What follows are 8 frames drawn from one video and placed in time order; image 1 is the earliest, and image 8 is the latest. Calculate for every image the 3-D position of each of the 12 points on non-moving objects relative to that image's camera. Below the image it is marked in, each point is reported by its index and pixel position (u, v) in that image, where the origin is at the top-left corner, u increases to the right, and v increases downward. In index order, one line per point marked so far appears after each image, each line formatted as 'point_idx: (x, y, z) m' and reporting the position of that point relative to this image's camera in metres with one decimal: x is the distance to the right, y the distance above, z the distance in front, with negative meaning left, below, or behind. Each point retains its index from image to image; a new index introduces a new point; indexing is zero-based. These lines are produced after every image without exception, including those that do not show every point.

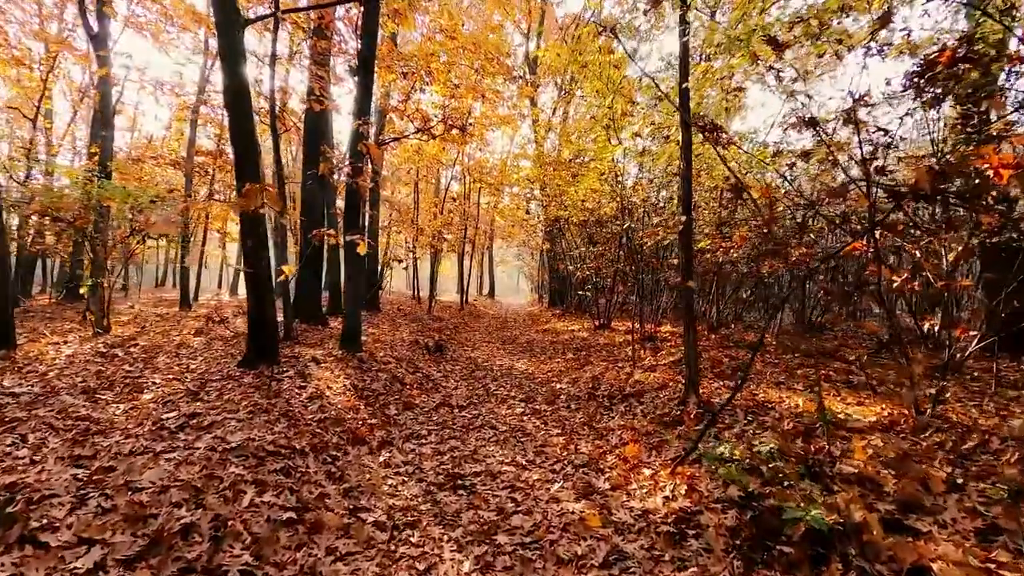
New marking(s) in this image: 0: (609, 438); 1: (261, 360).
0: (+1.2, -1.8, +6.4) m
1: (-4.0, -1.1, +8.2) m
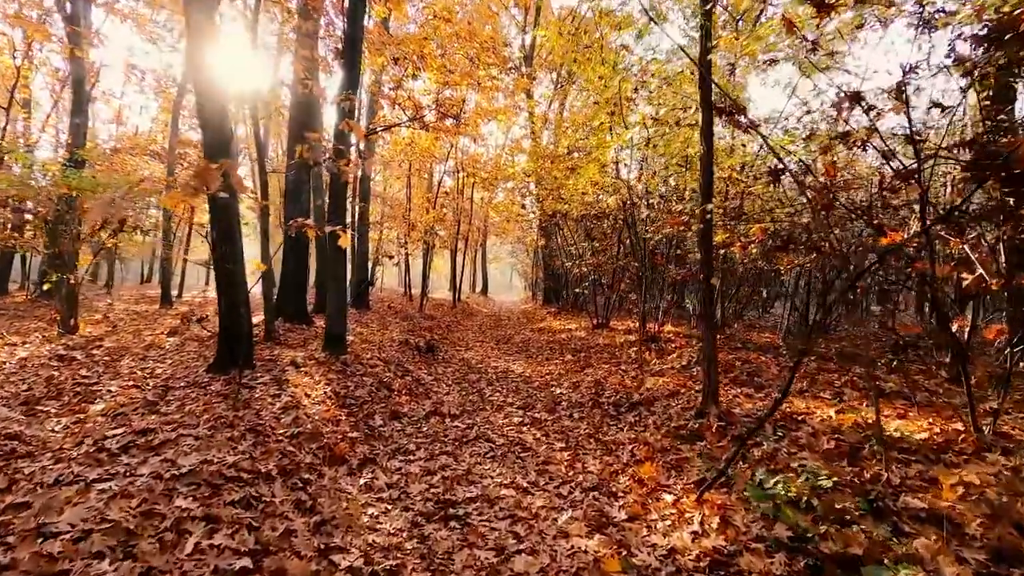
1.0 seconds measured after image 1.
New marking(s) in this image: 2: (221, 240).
0: (+1.2, -1.8, +5.7) m
1: (-4.0, -1.1, +7.4) m
2: (-4.0, +0.7, +7.0) m
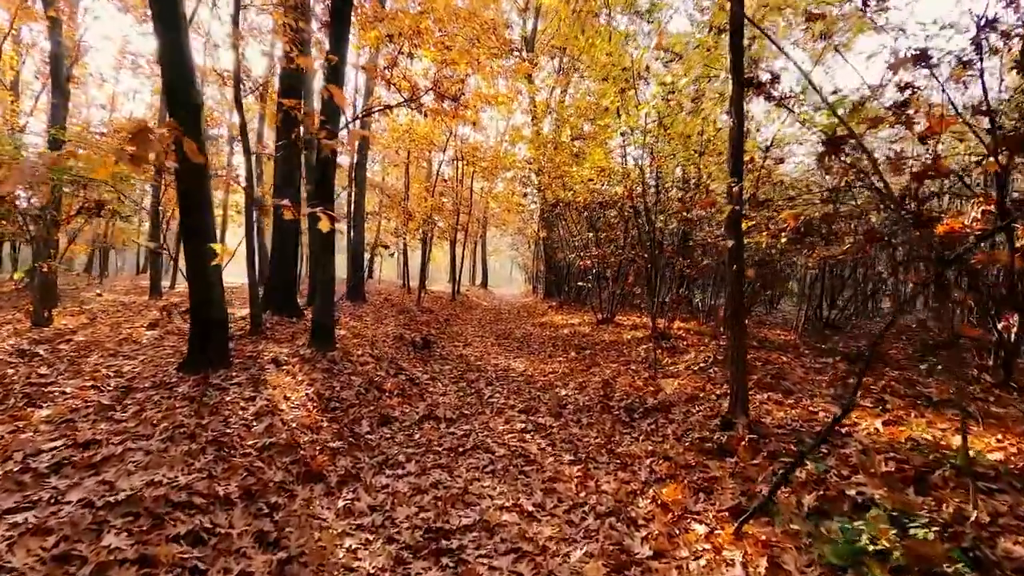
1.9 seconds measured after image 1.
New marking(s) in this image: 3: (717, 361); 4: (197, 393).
0: (+1.2, -1.8, +5.0) m
1: (-4.0, -1.0, +6.7) m
2: (-3.9, +0.8, +6.3) m
3: (+3.4, -1.2, +8.5) m
4: (-3.5, -1.2, +5.8) m
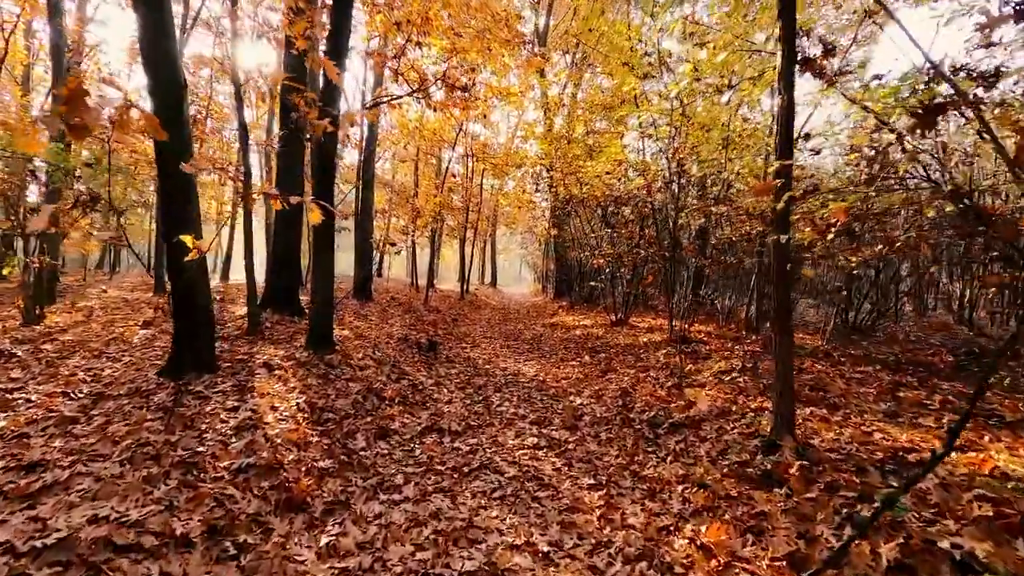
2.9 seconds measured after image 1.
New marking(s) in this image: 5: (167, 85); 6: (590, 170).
0: (+1.3, -1.8, +4.3) m
1: (-3.9, -0.9, +6.2) m
2: (-3.8, +0.8, +5.7) m
3: (+3.6, -1.2, +7.8) m
4: (-3.4, -1.1, +5.2) m
5: (-3.7, +2.1, +5.7) m
6: (+2.2, +3.3, +14.5) m
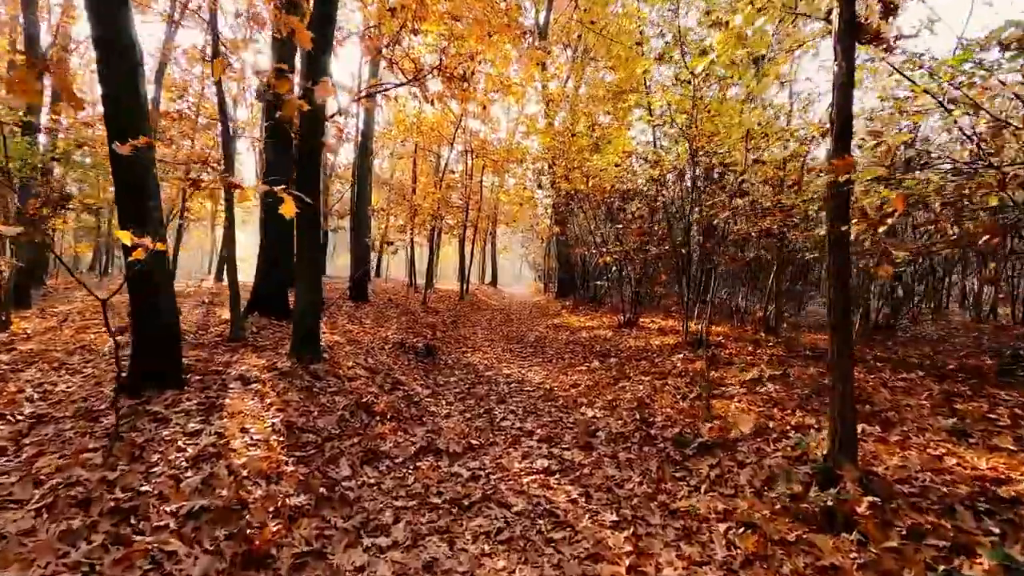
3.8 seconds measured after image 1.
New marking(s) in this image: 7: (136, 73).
0: (+1.4, -1.8, +3.6) m
1: (-3.8, -1.0, +5.4) m
2: (-3.7, +0.8, +5.0) m
3: (+3.6, -1.2, +7.1) m
4: (-3.3, -1.2, +4.5) m
5: (-3.7, +2.0, +4.9) m
6: (+2.2, +3.3, +13.8) m
7: (-3.6, +2.1, +5.0) m
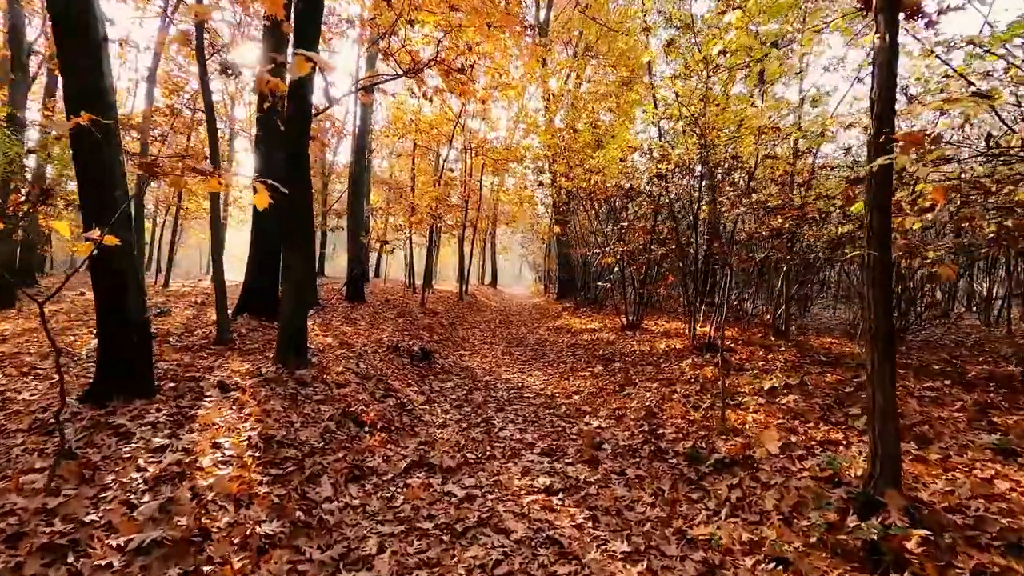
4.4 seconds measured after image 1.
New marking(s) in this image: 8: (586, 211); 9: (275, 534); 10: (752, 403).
0: (+1.4, -1.8, +3.2) m
1: (-3.8, -1.0, +5.0) m
2: (-3.7, +0.8, +4.6) m
3: (+3.6, -1.2, +6.6) m
4: (-3.3, -1.2, +4.0) m
5: (-3.6, +2.0, +4.5) m
6: (+2.2, +3.3, +13.3) m
7: (-3.6, +2.1, +4.6) m
8: (+2.4, +2.6, +17.1) m
9: (-1.7, -1.6, +3.5) m
10: (+2.8, -1.3, +6.1) m
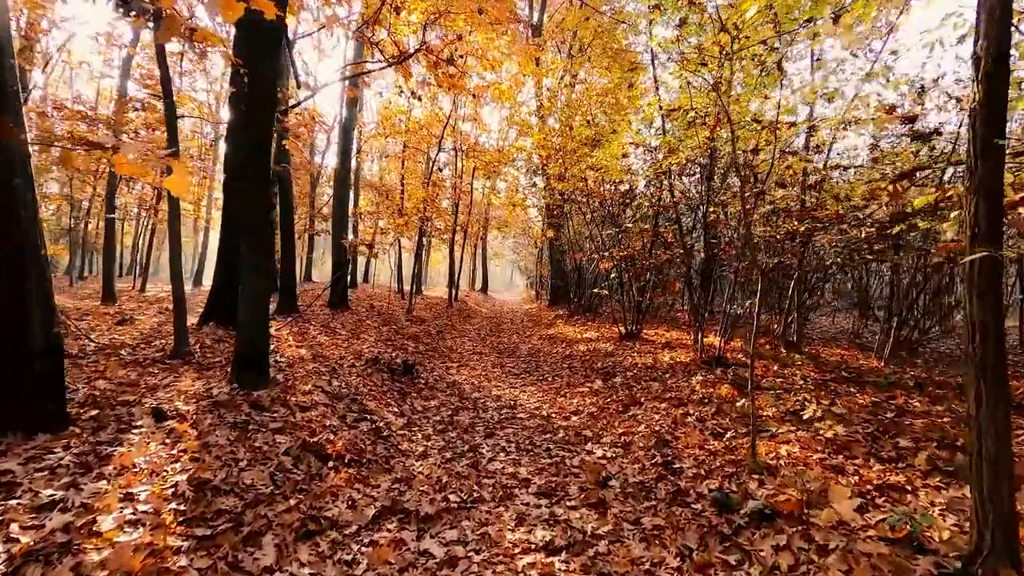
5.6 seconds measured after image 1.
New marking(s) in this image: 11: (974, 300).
0: (+1.3, -1.9, +2.3) m
1: (-3.9, -1.1, +4.0) m
2: (-3.8, +0.7, +3.6) m
3: (+3.5, -1.4, +5.8) m
4: (-3.4, -1.2, +3.1) m
5: (-3.7, +2.0, +3.6) m
6: (+2.0, +3.1, +12.5) m
7: (-3.7, +2.0, +3.6) m
8: (+2.2, +2.4, +16.3) m
9: (-1.7, -1.7, +2.6) m
10: (+2.7, -1.4, +5.2) m
11: (+2.4, +0.1, +2.8) m
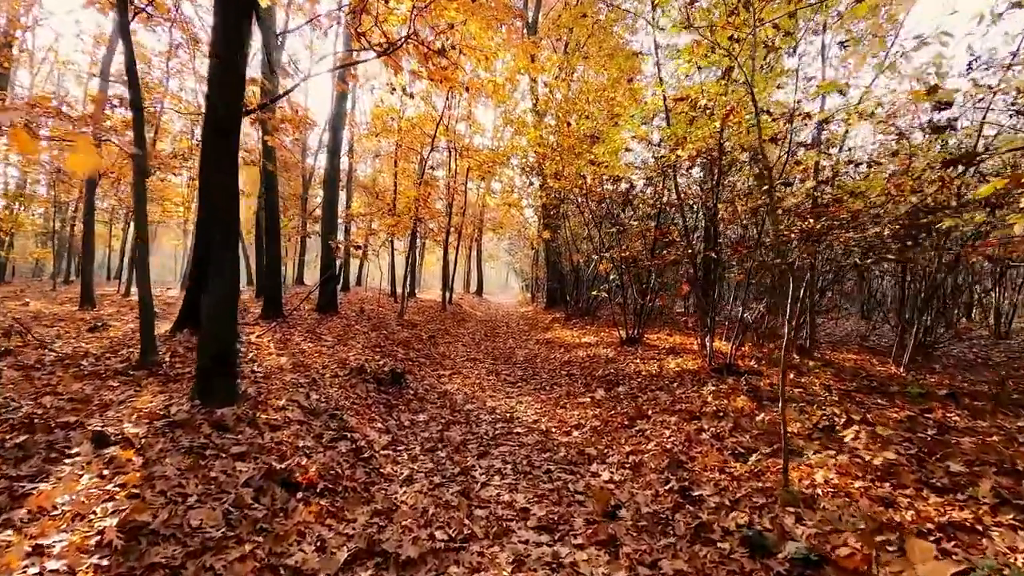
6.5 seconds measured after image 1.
0: (+1.3, -1.9, +1.7) m
1: (-3.9, -1.1, +3.4) m
2: (-3.8, +0.7, +3.0) m
3: (+3.5, -1.4, +5.2) m
4: (-3.4, -1.3, +2.5) m
5: (-3.7, +1.9, +2.9) m
6: (+1.9, +3.0, +11.9) m
7: (-3.7, +2.0, +3.0) m
8: (+2.0, +2.3, +15.8) m
9: (-1.7, -1.7, +1.9) m
10: (+2.7, -1.5, +4.6) m
11: (+2.4, +0.1, +2.2) m
